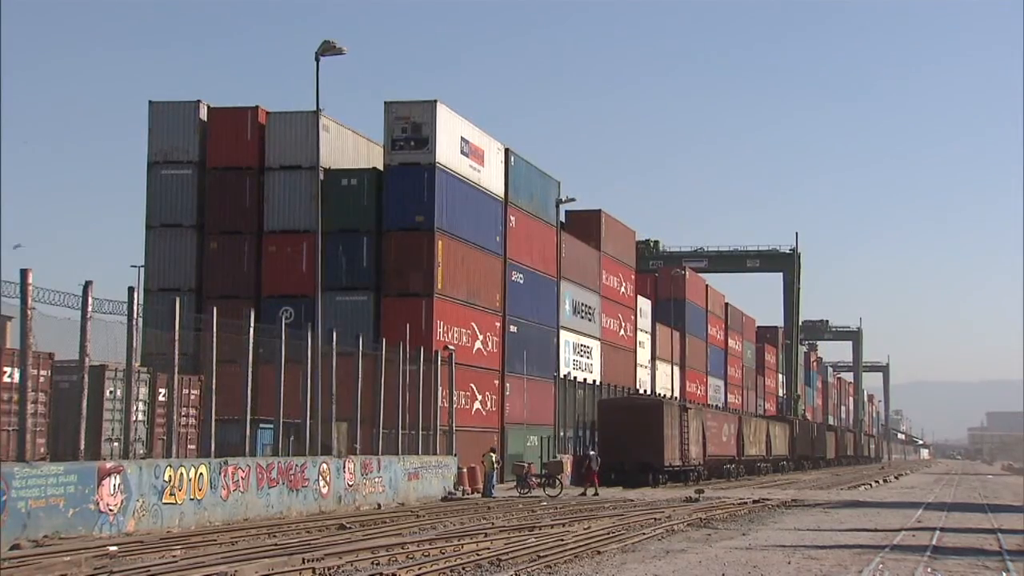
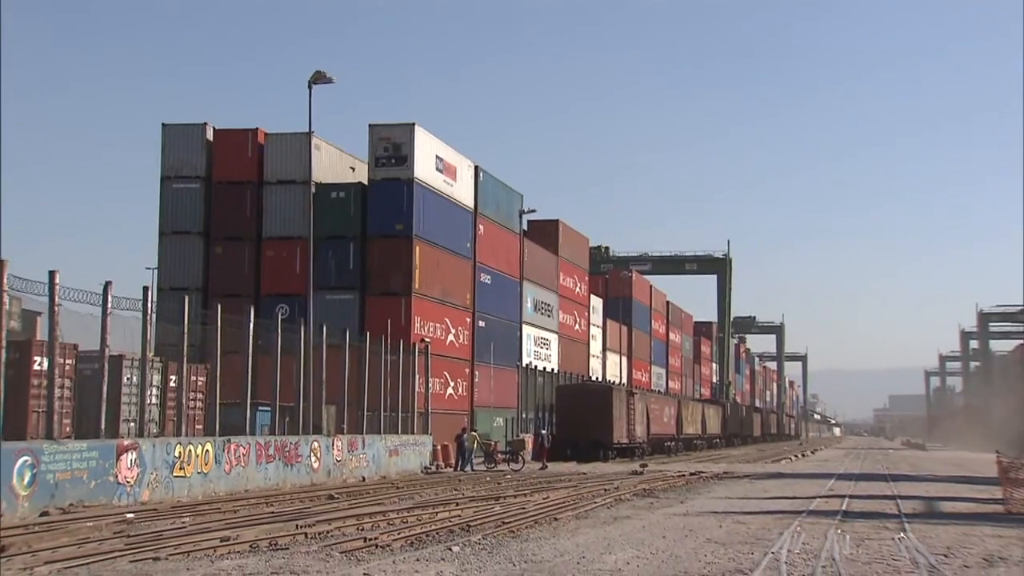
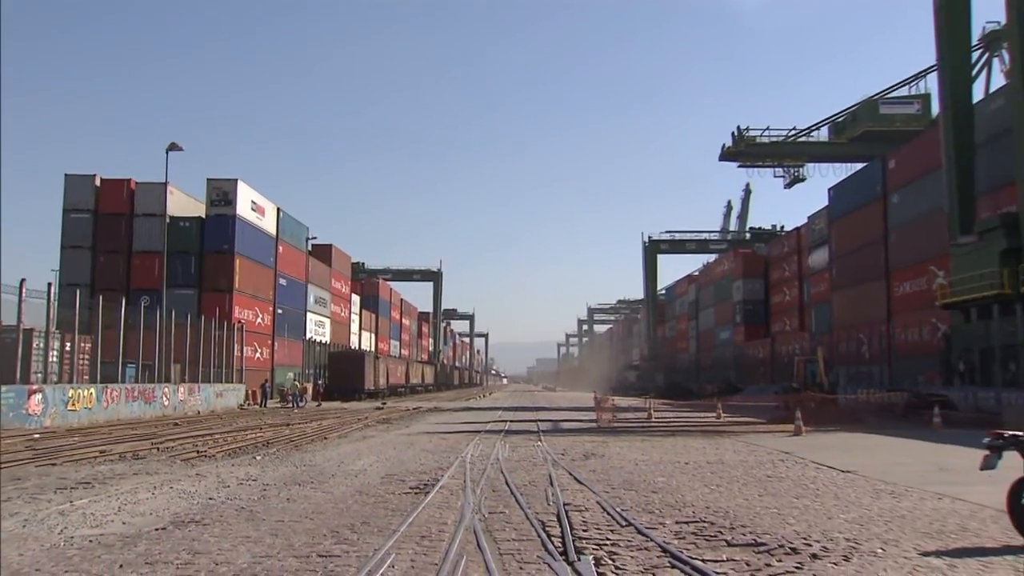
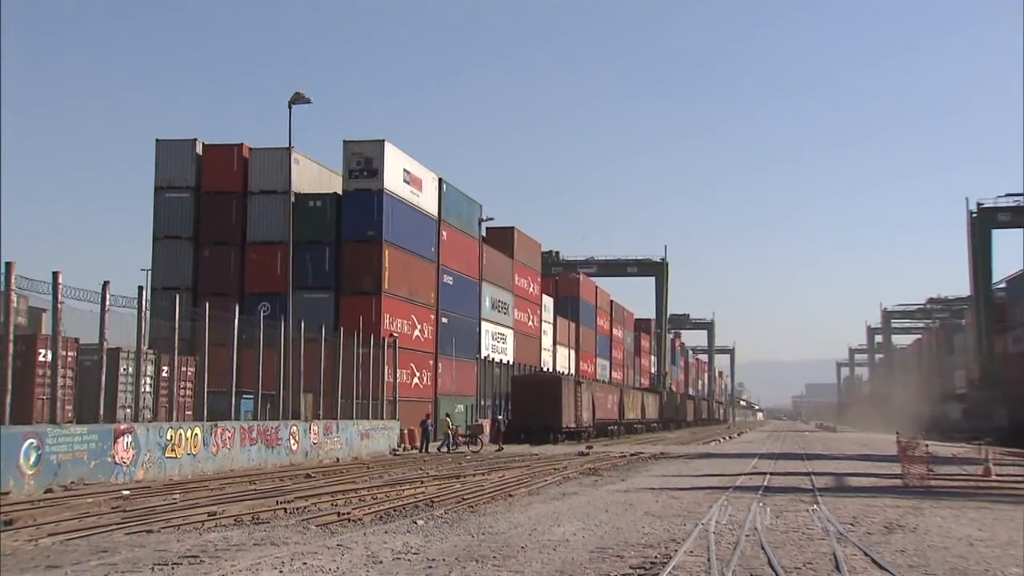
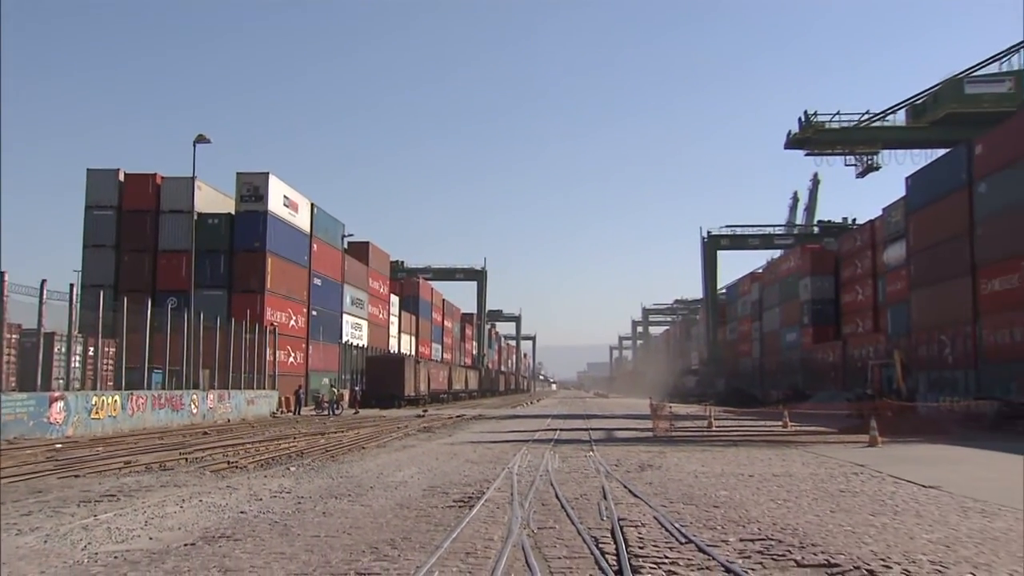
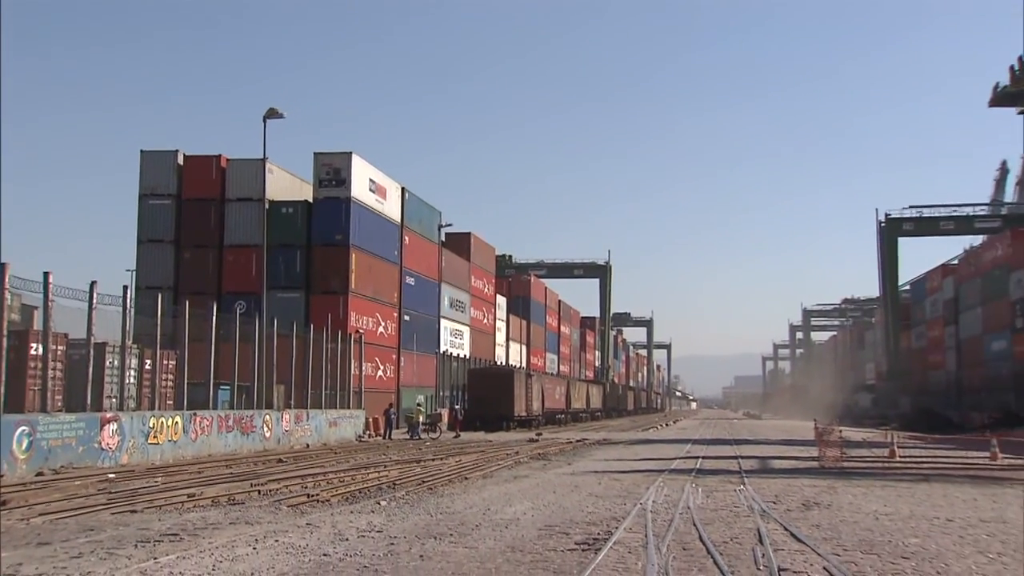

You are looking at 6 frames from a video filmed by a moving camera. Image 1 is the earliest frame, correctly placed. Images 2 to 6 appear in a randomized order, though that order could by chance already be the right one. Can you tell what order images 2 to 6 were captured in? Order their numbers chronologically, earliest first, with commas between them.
2, 4, 6, 5, 3
